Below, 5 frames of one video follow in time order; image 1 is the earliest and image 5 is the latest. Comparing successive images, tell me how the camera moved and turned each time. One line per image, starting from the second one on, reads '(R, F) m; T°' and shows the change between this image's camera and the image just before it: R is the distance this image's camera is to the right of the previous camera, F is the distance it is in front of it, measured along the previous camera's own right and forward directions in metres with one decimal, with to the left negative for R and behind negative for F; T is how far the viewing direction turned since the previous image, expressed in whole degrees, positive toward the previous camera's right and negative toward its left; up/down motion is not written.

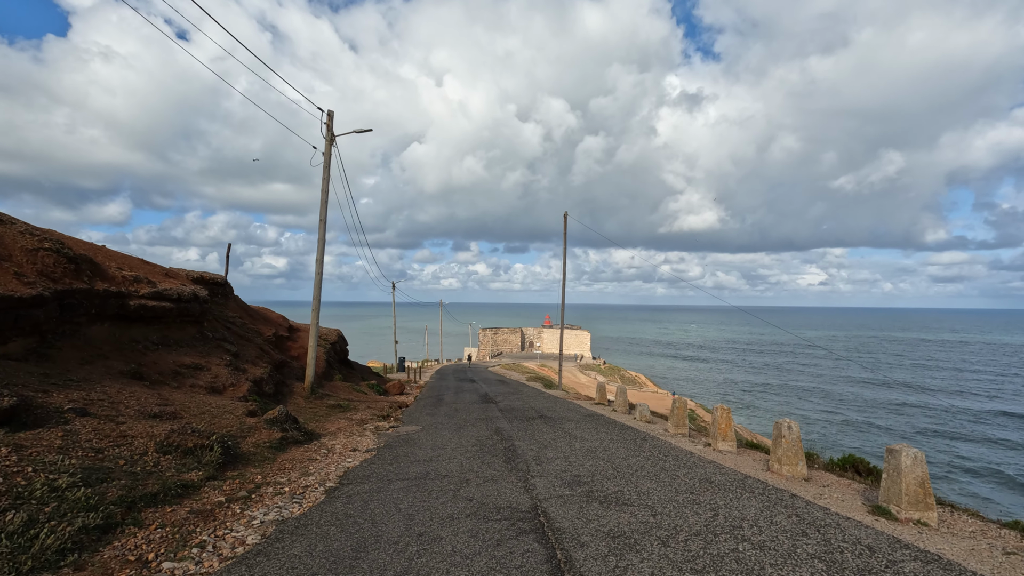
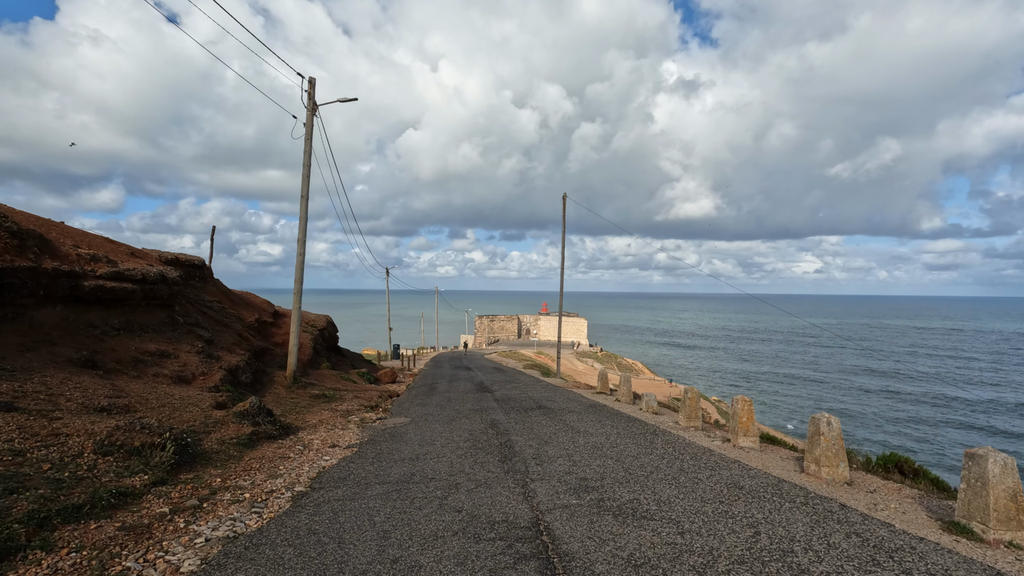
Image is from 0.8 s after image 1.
(0.0, +1.2) m; 0°
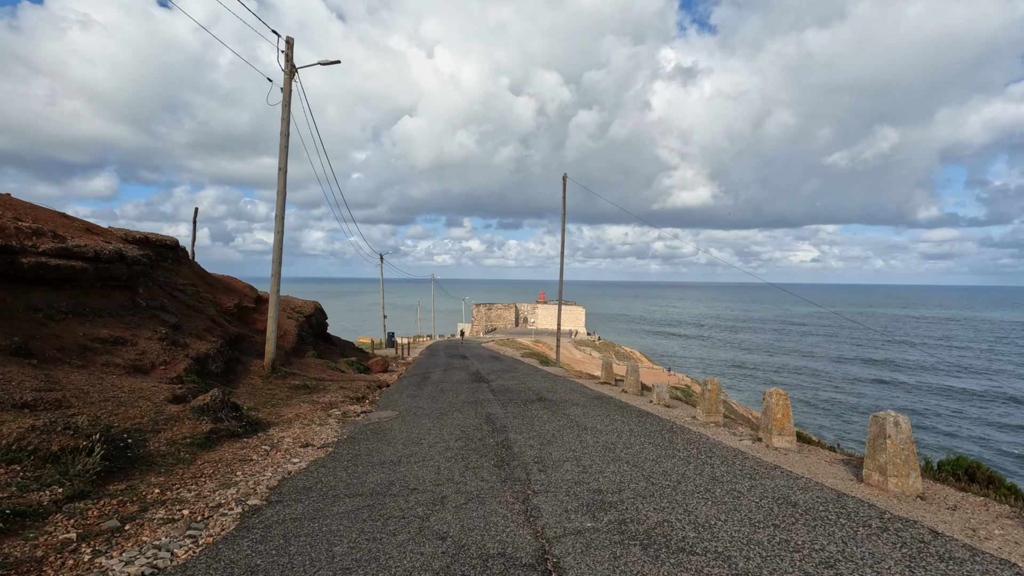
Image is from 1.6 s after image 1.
(0.0, +1.4) m; 0°
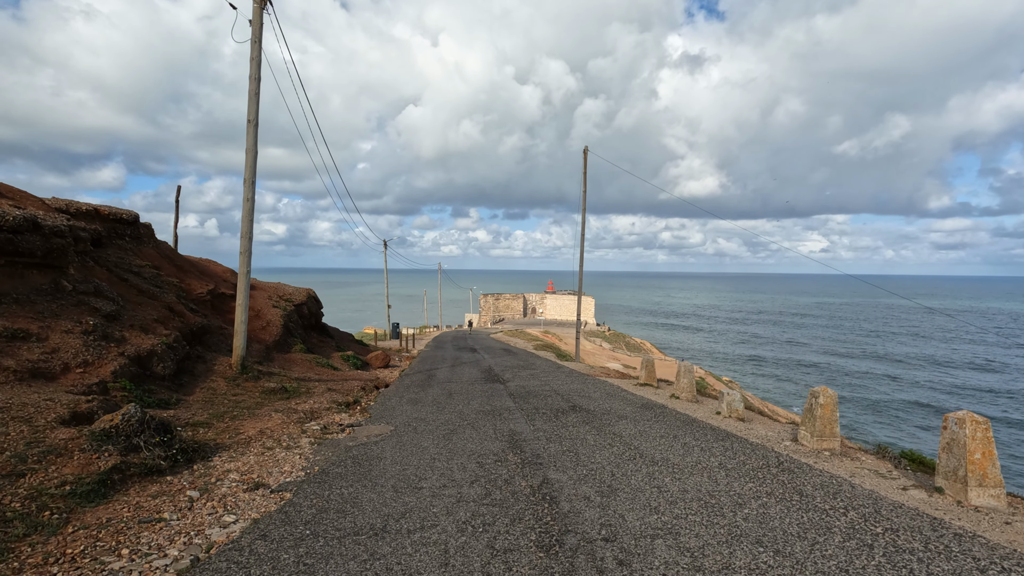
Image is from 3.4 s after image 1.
(-0.4, +3.0) m; -1°
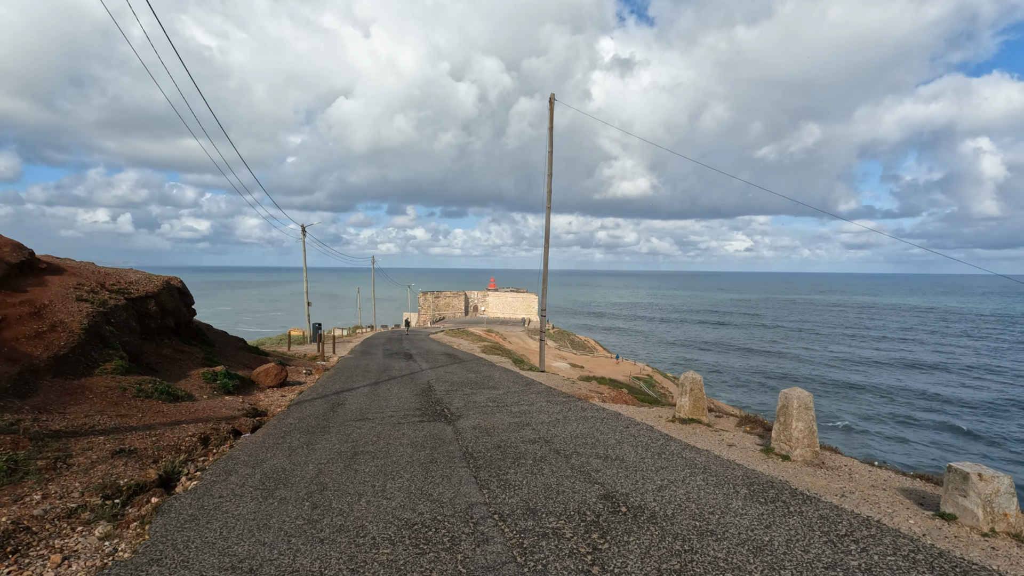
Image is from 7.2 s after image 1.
(-0.2, +6.4) m; +7°
